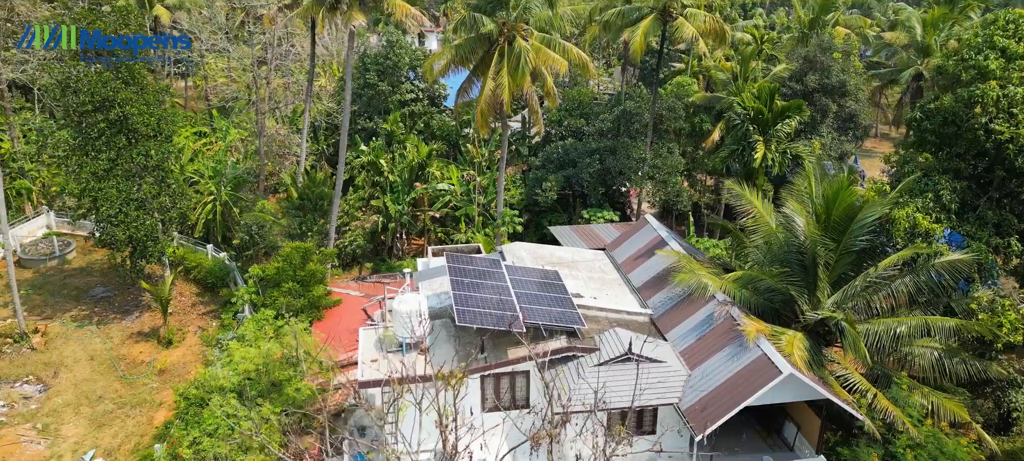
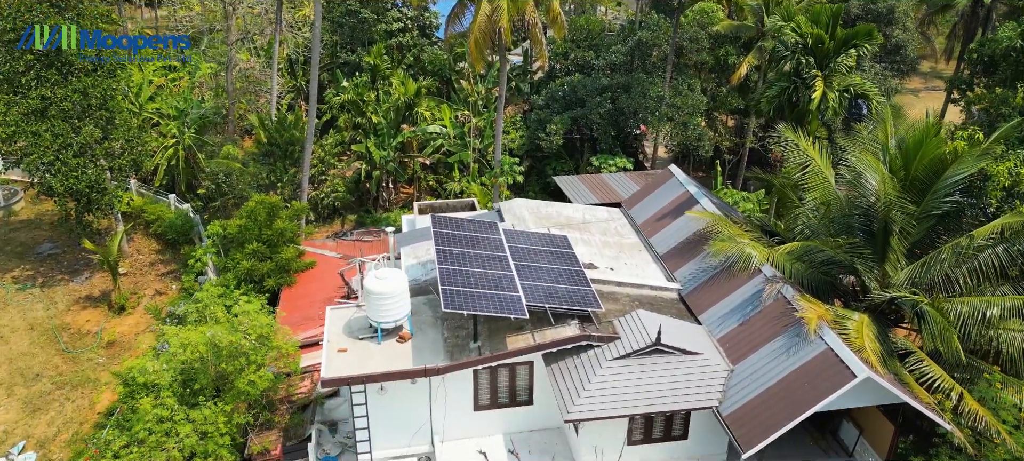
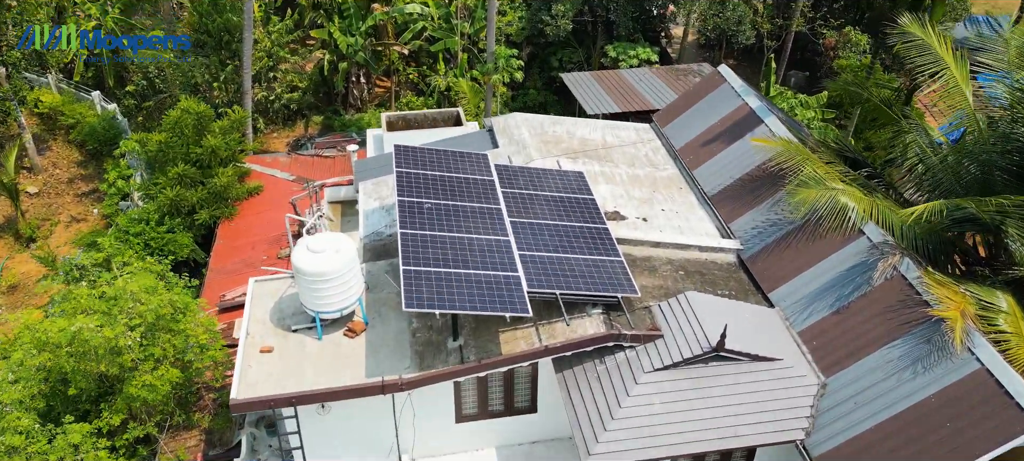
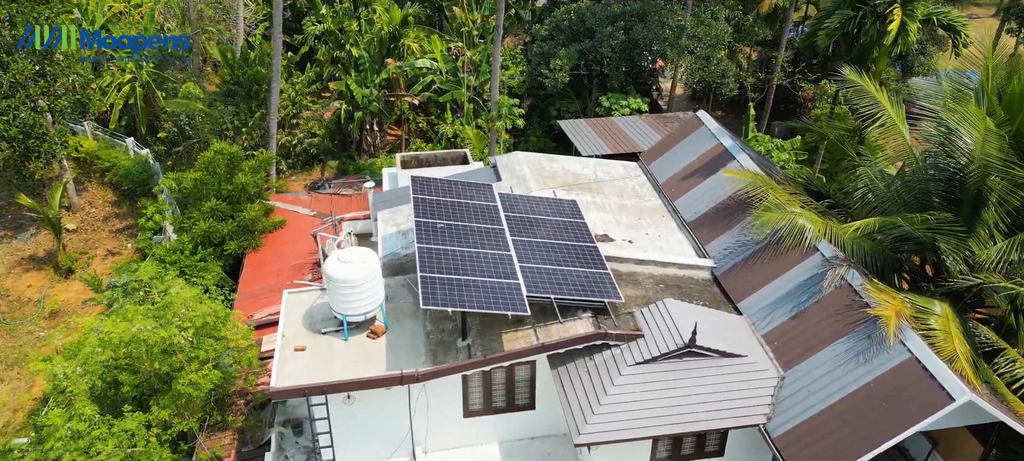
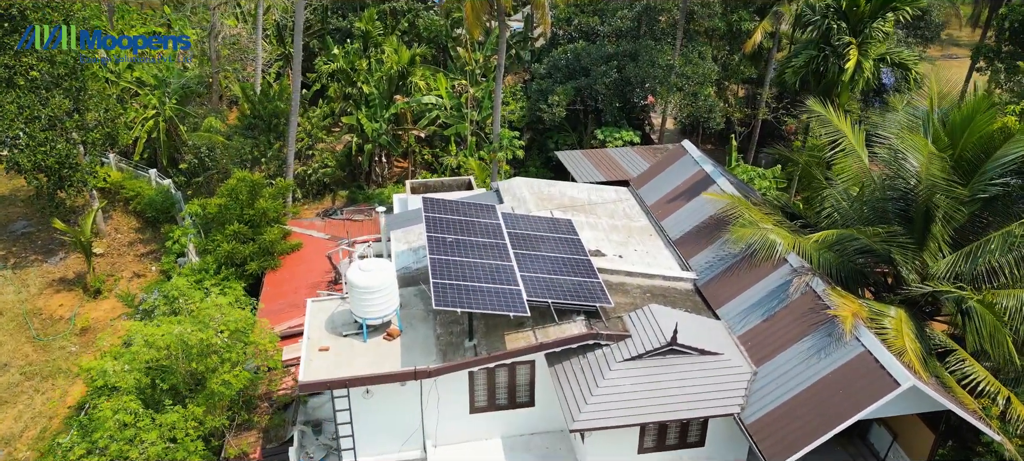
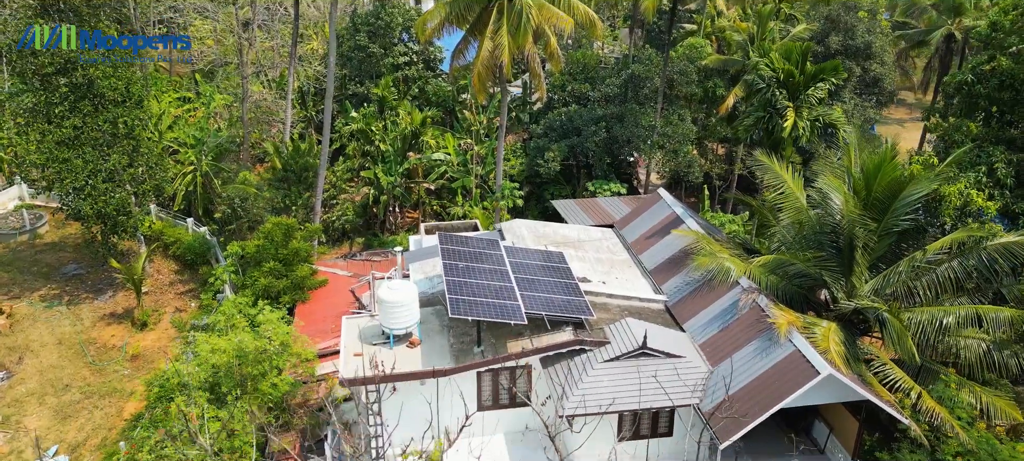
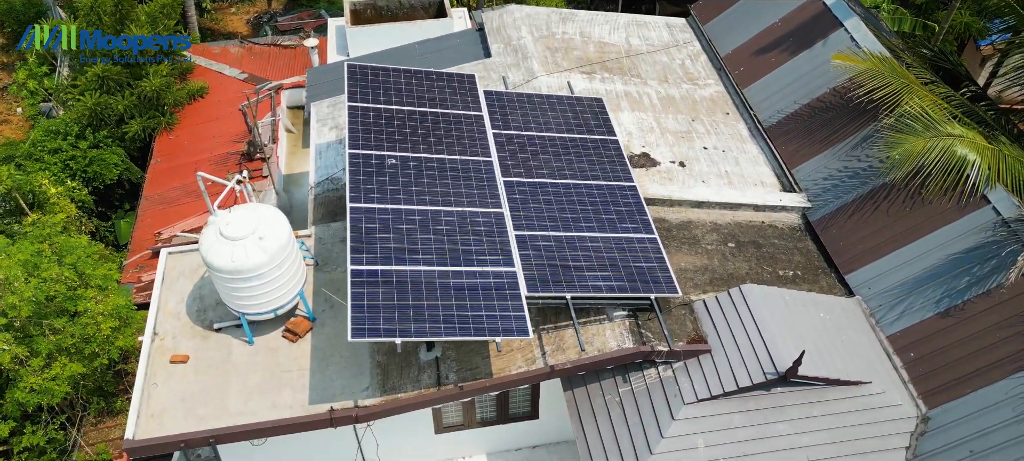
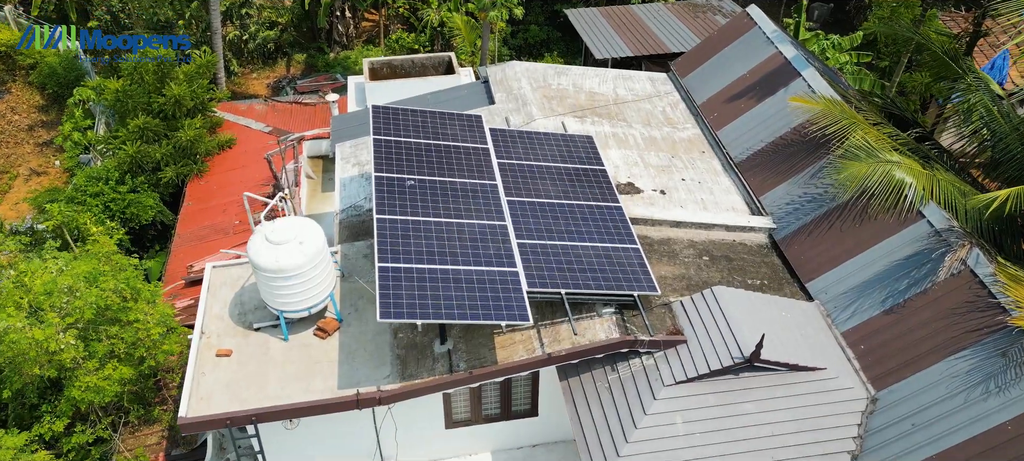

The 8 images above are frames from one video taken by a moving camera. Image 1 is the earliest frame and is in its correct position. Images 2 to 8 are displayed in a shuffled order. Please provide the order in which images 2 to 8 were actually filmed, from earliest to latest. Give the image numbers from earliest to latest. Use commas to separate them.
6, 2, 5, 4, 3, 8, 7
